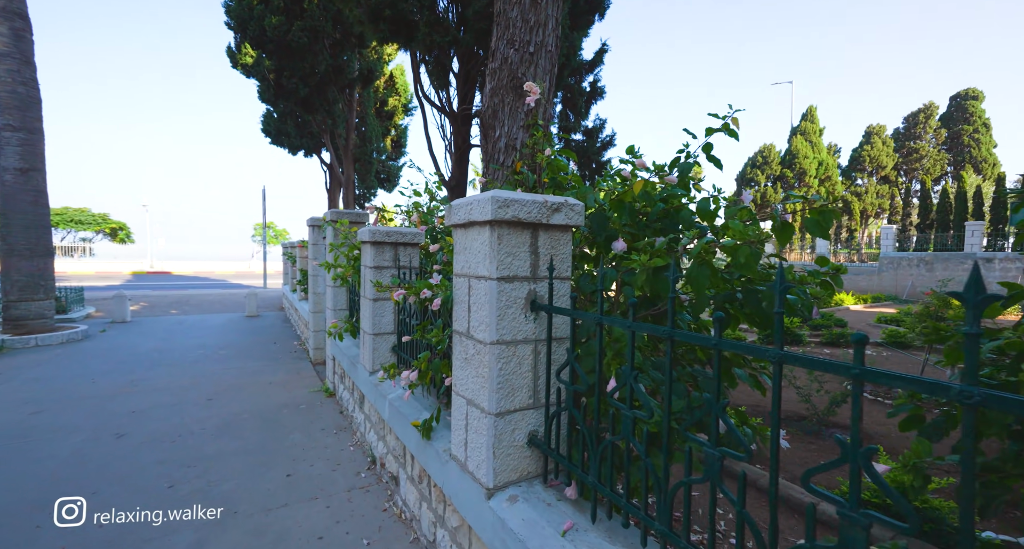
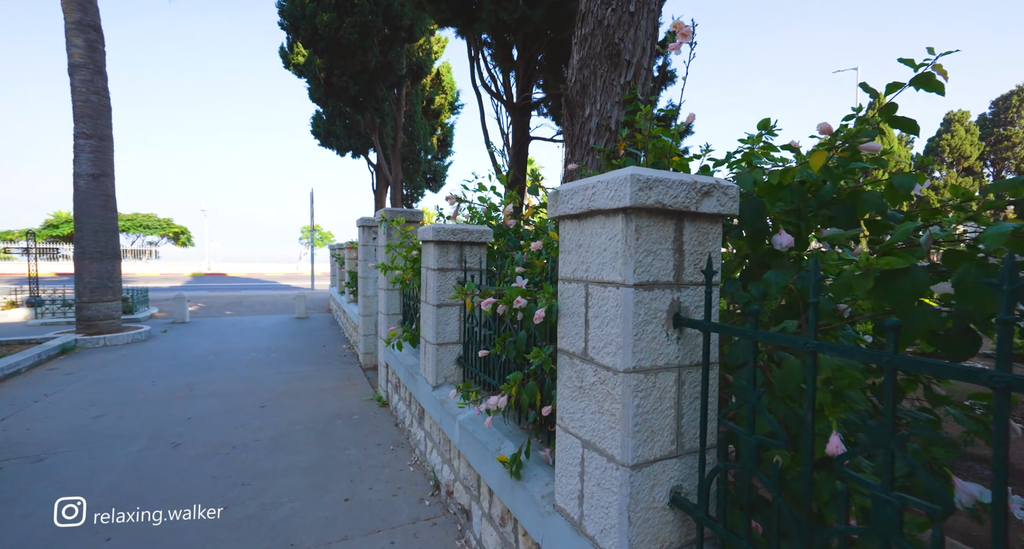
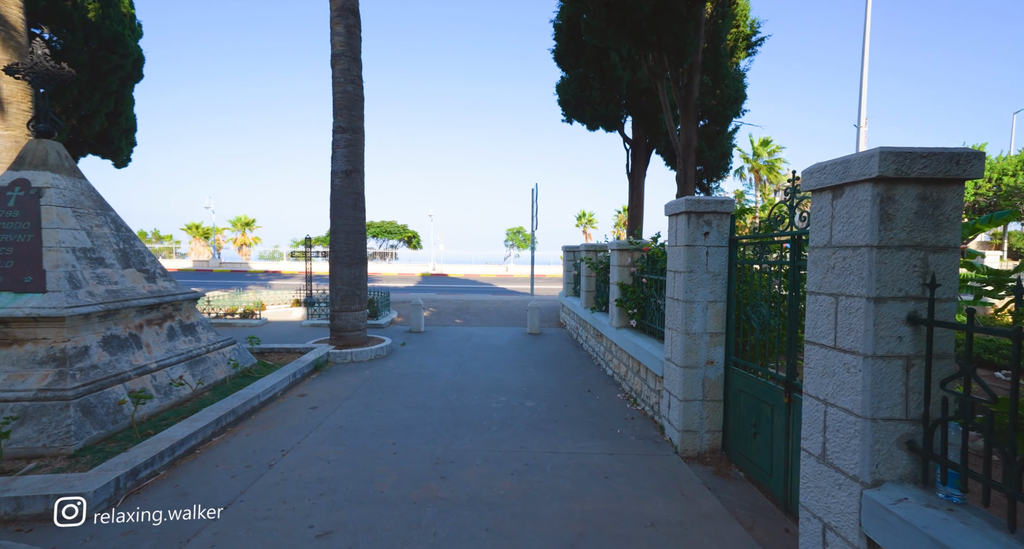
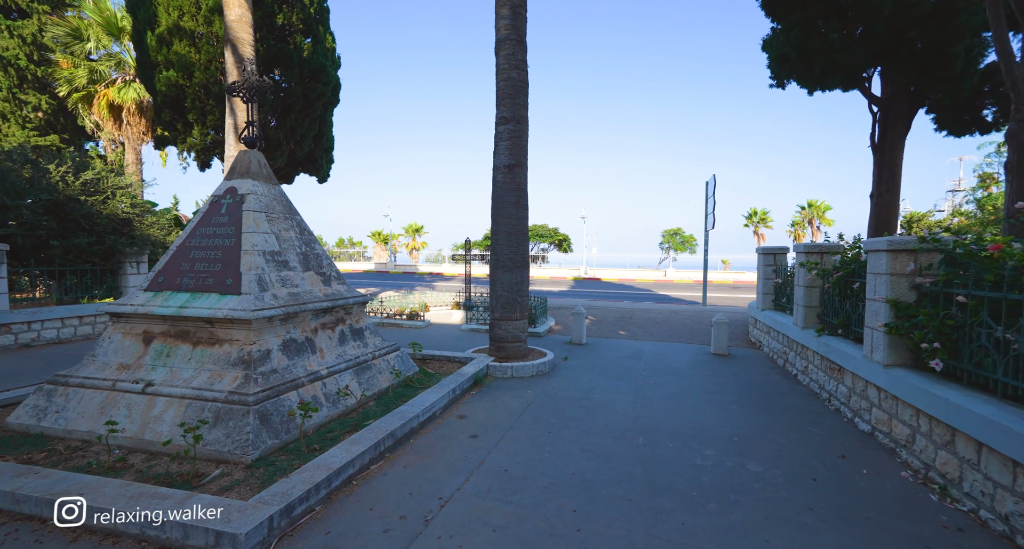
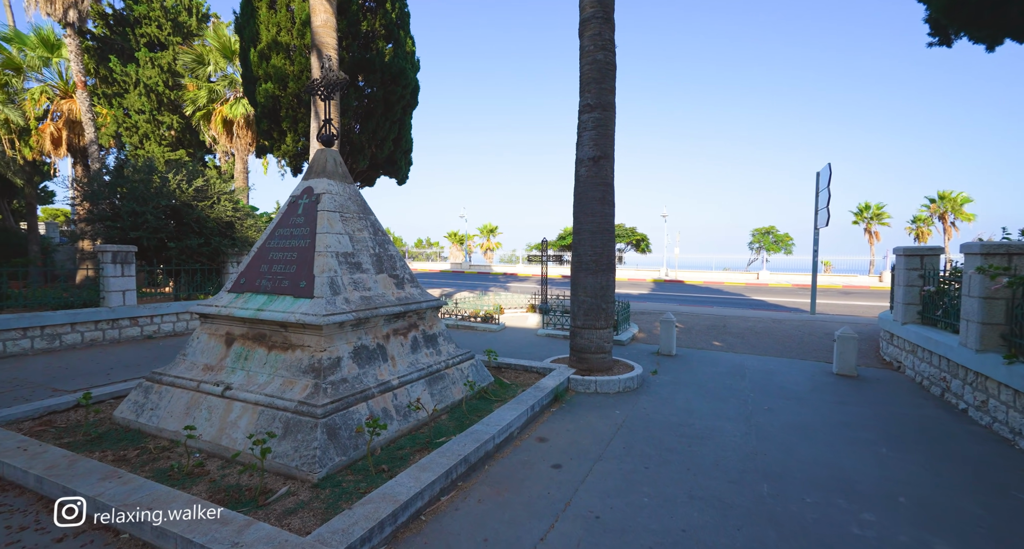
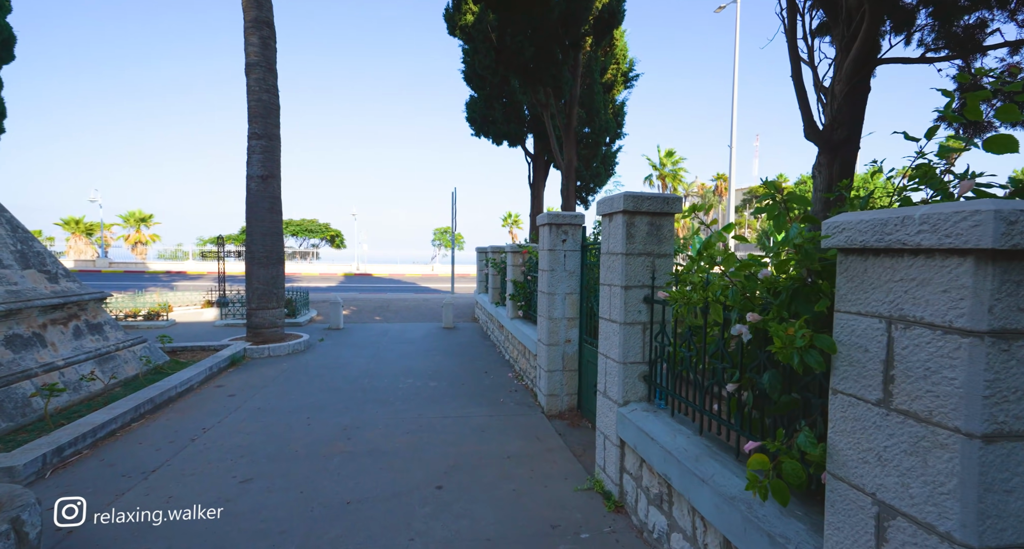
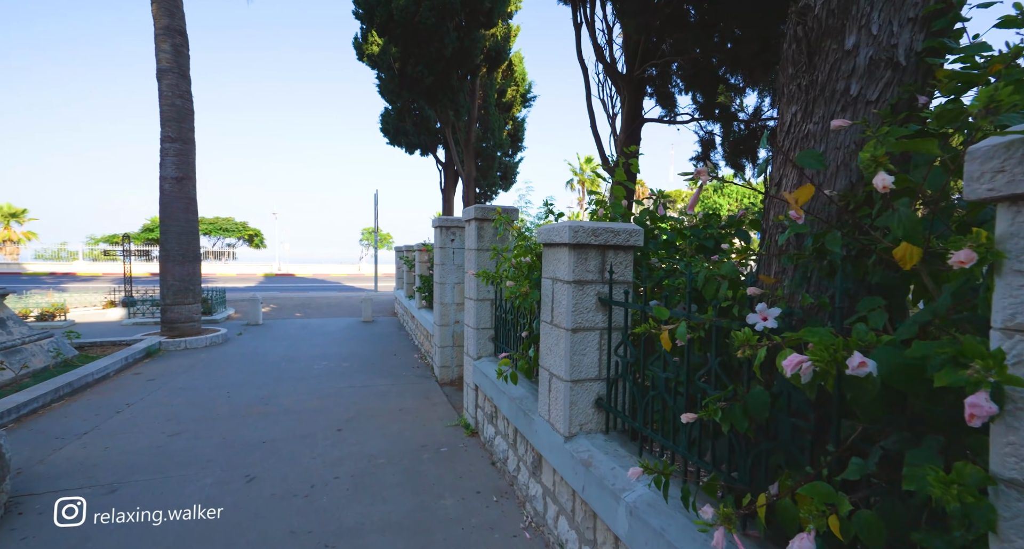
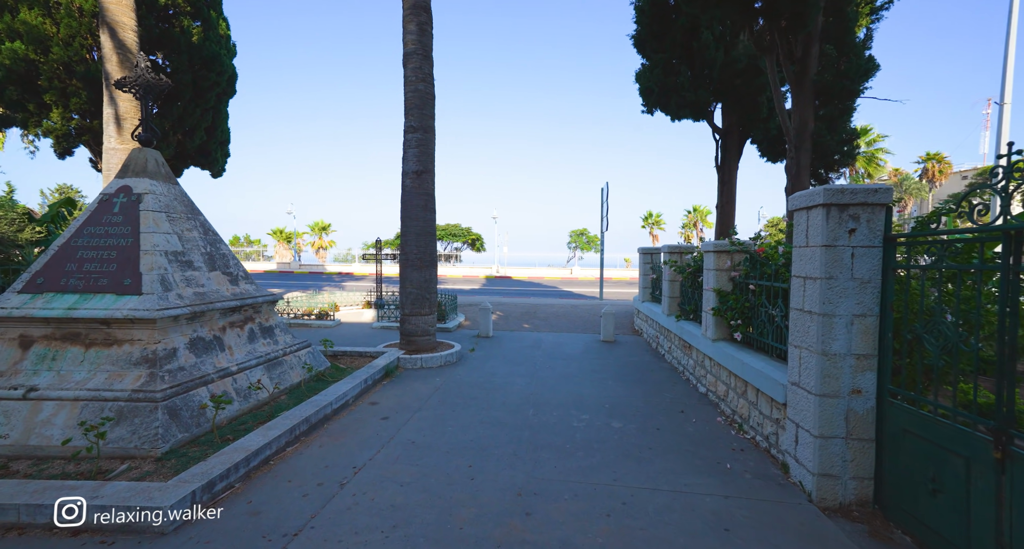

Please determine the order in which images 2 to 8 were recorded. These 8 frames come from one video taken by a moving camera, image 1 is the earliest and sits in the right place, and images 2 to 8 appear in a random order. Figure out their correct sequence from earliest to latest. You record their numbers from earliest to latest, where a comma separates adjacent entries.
2, 7, 6, 3, 8, 4, 5
